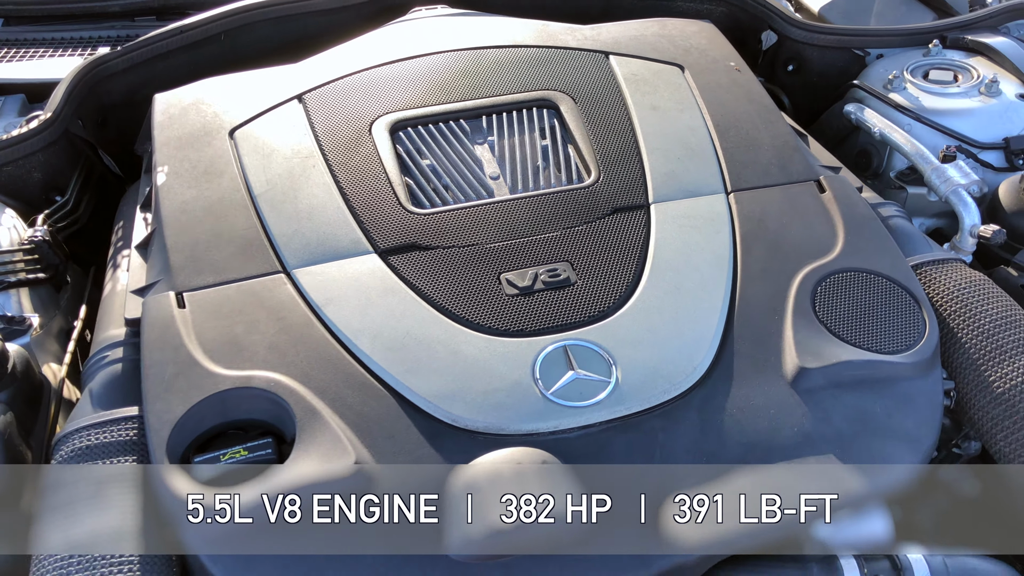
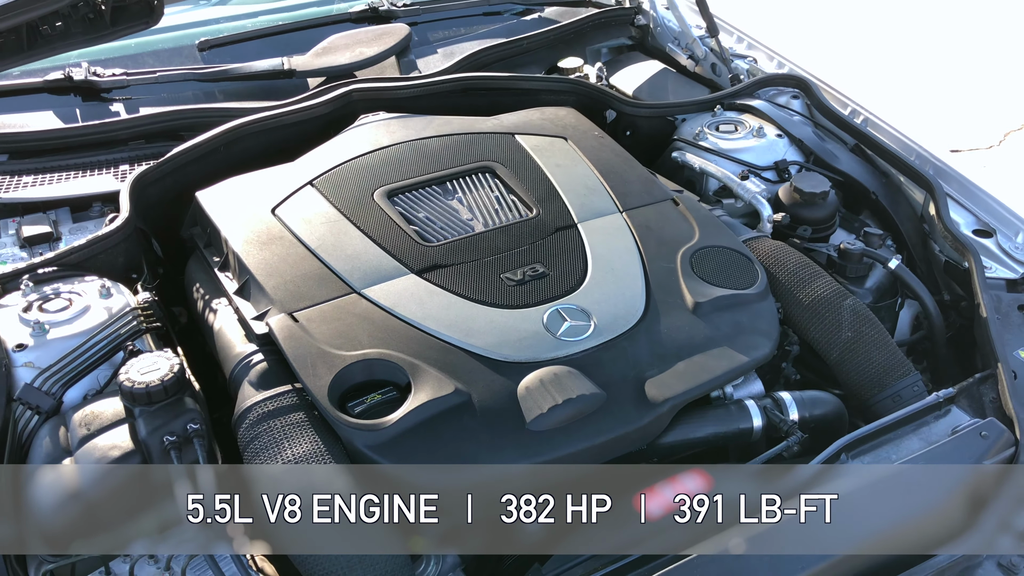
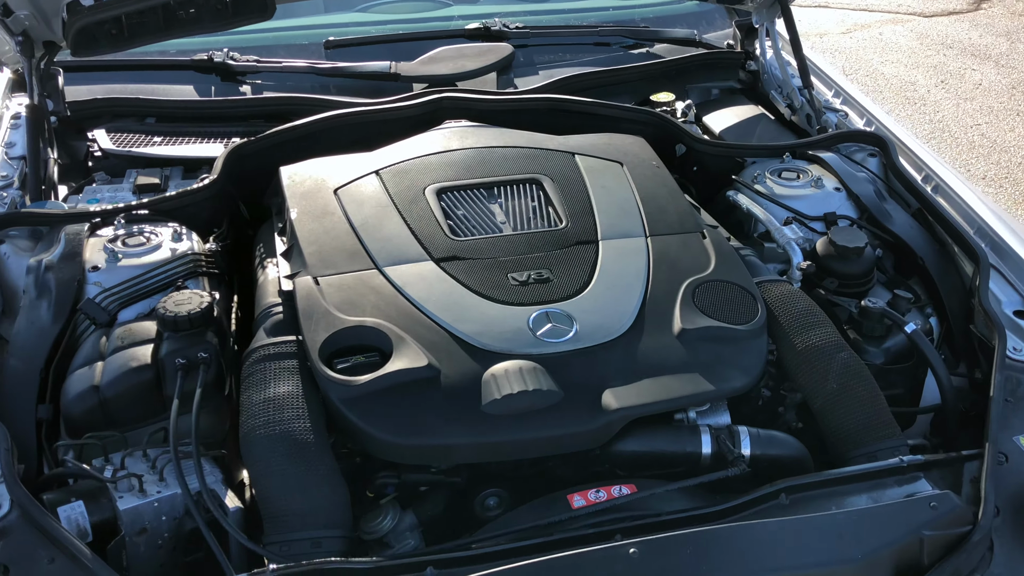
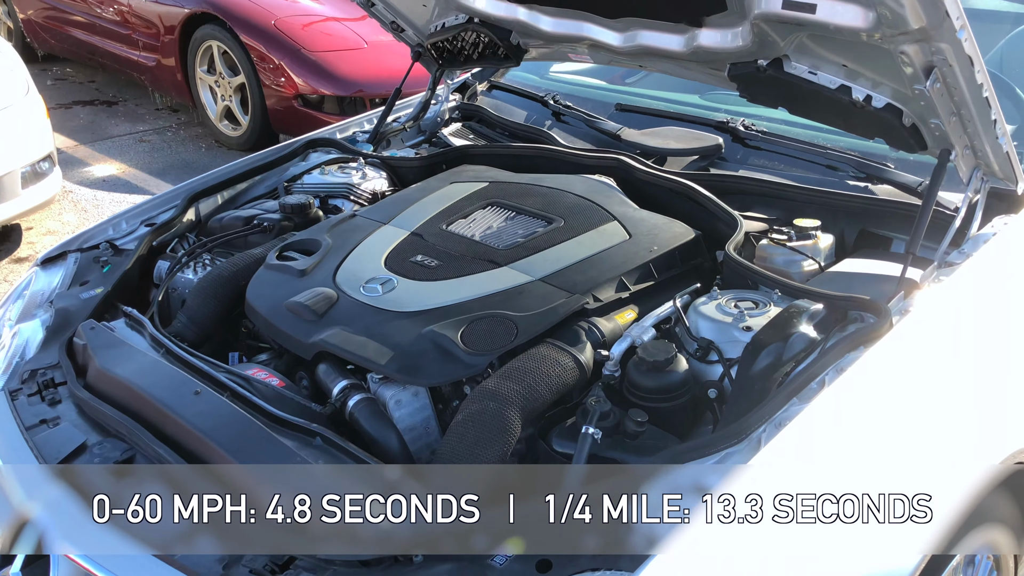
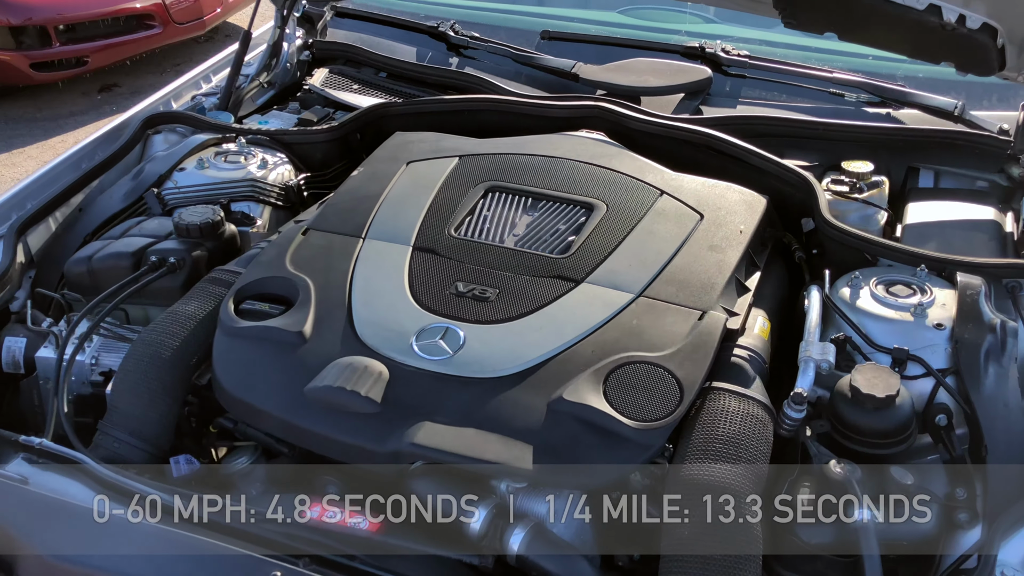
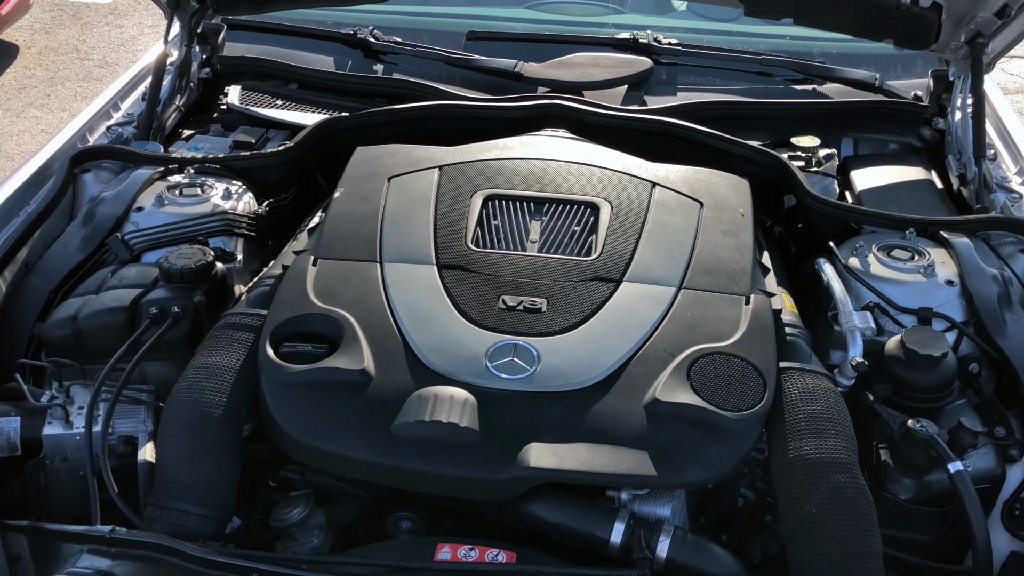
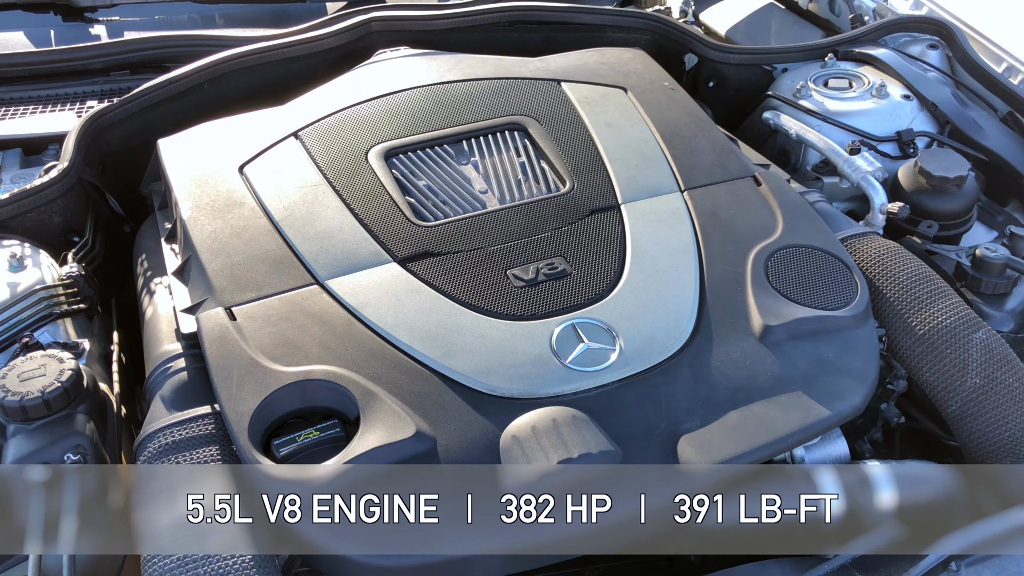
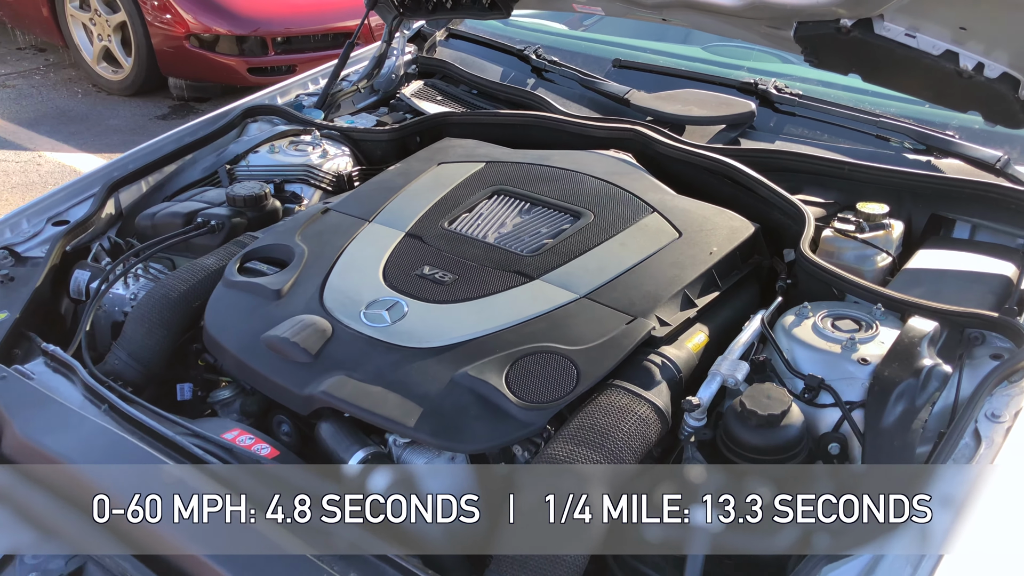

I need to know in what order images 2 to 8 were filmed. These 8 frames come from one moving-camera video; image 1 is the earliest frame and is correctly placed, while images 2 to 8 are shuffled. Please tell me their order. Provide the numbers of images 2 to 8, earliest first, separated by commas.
7, 2, 3, 6, 5, 8, 4
